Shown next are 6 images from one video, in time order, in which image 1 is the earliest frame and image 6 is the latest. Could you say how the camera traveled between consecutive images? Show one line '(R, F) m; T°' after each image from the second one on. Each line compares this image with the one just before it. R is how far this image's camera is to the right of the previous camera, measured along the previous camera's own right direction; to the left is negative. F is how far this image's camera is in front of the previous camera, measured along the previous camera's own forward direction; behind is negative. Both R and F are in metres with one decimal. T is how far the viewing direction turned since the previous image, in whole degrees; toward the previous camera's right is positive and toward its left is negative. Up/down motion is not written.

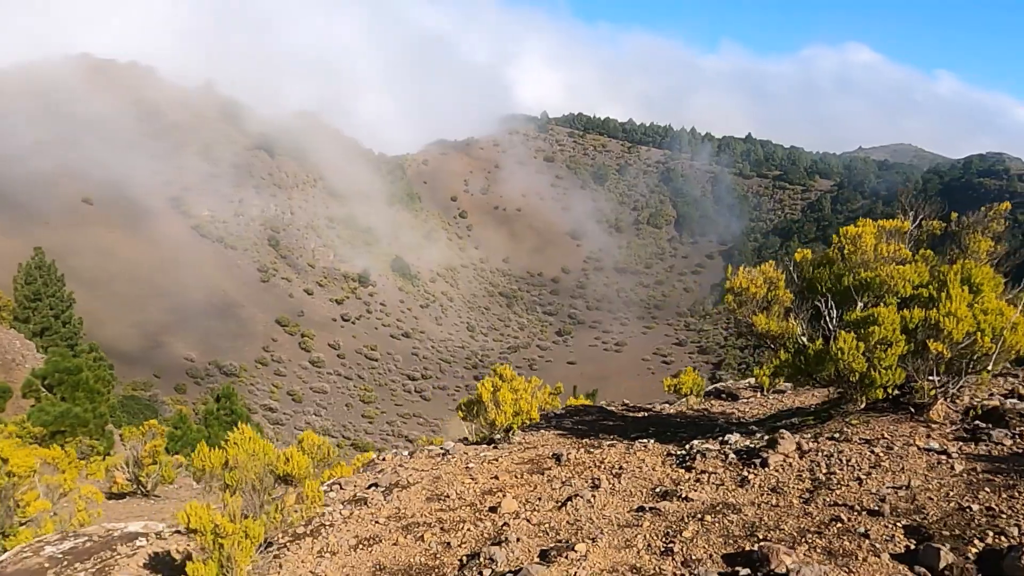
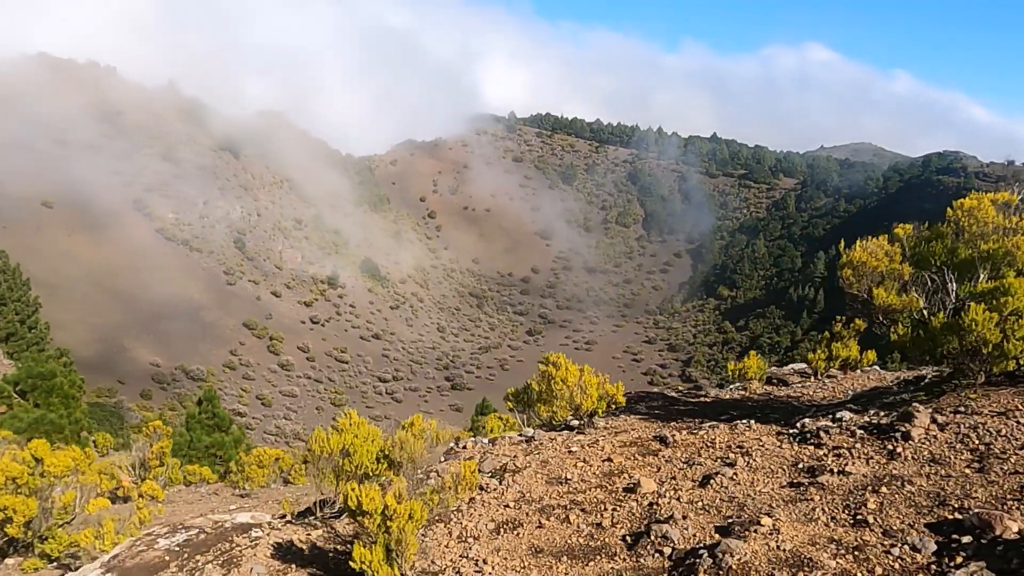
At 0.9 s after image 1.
(-0.9, +0.1) m; +2°
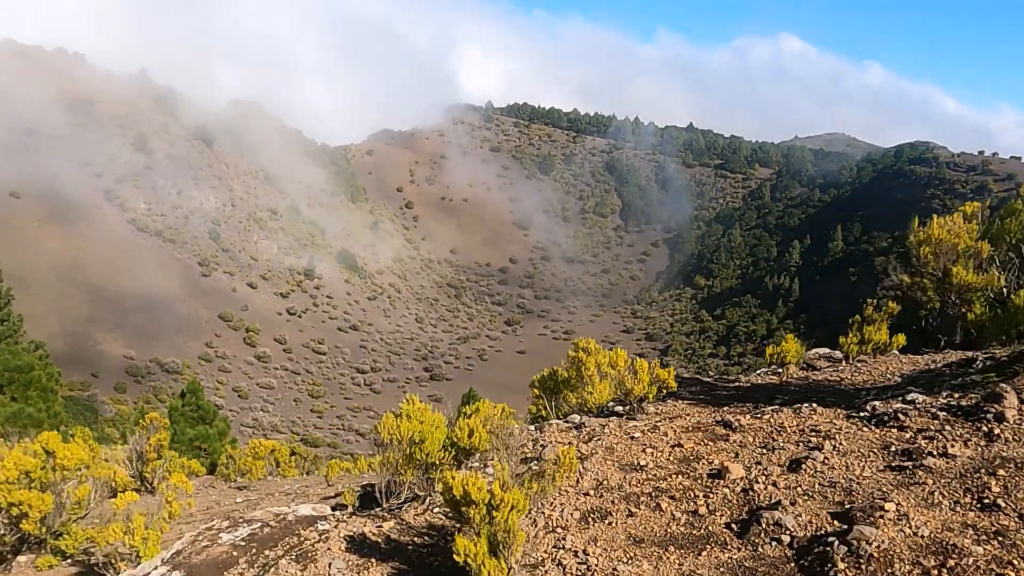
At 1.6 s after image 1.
(-0.5, +0.2) m; +2°
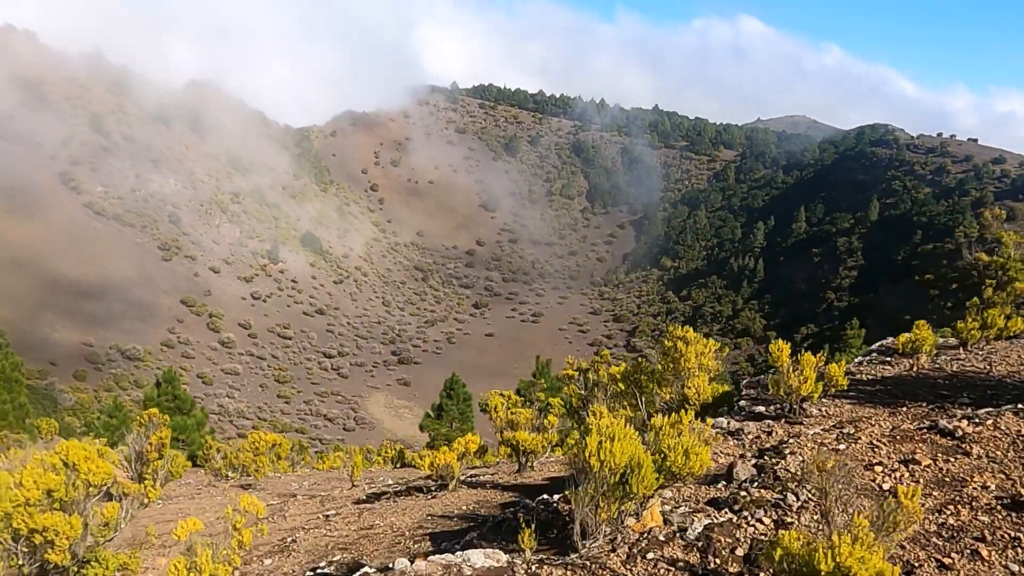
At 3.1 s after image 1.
(-1.2, +0.8) m; +3°
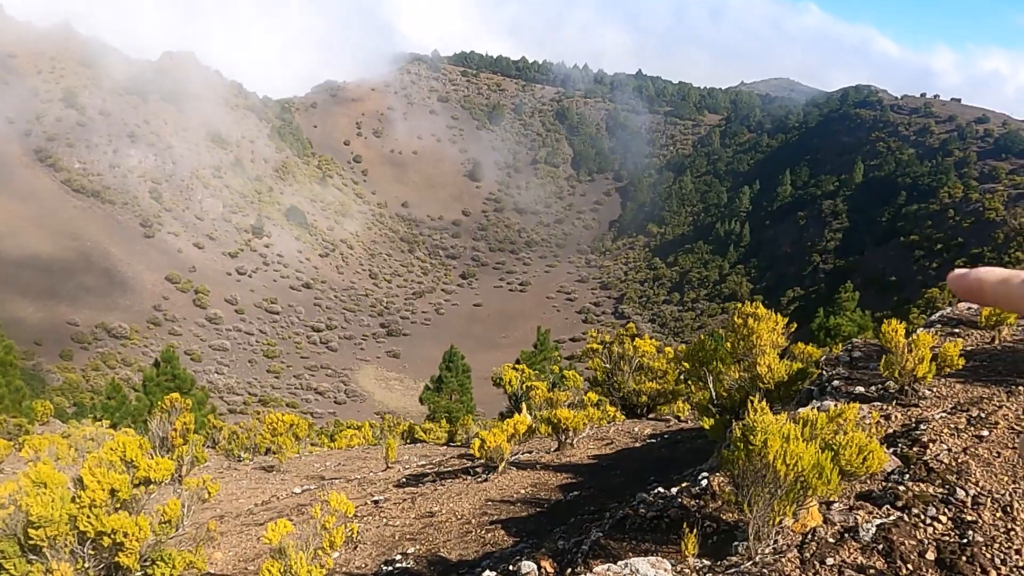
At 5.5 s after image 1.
(-0.7, +0.3) m; +1°
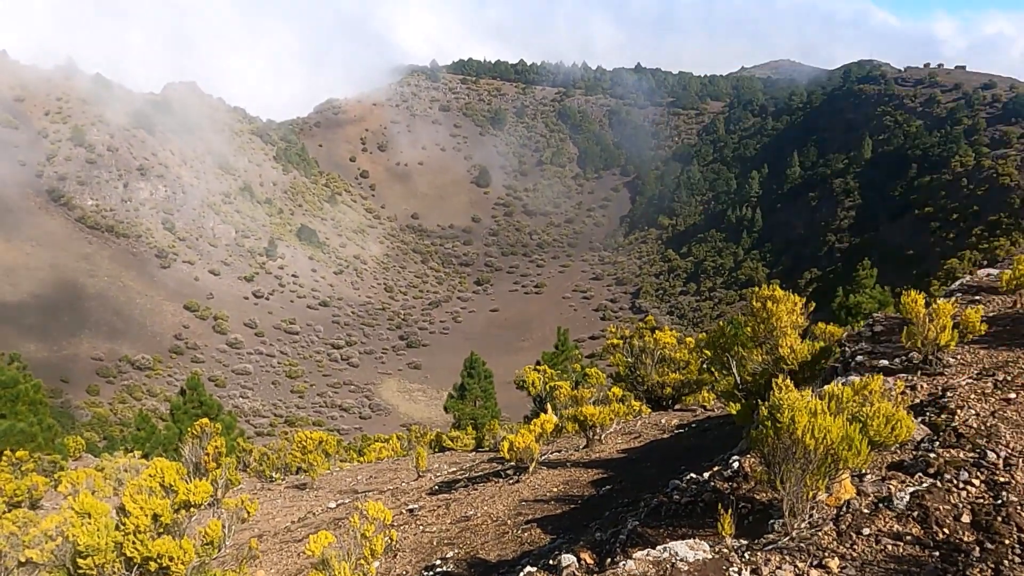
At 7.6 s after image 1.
(0.0, -0.1) m; -1°
